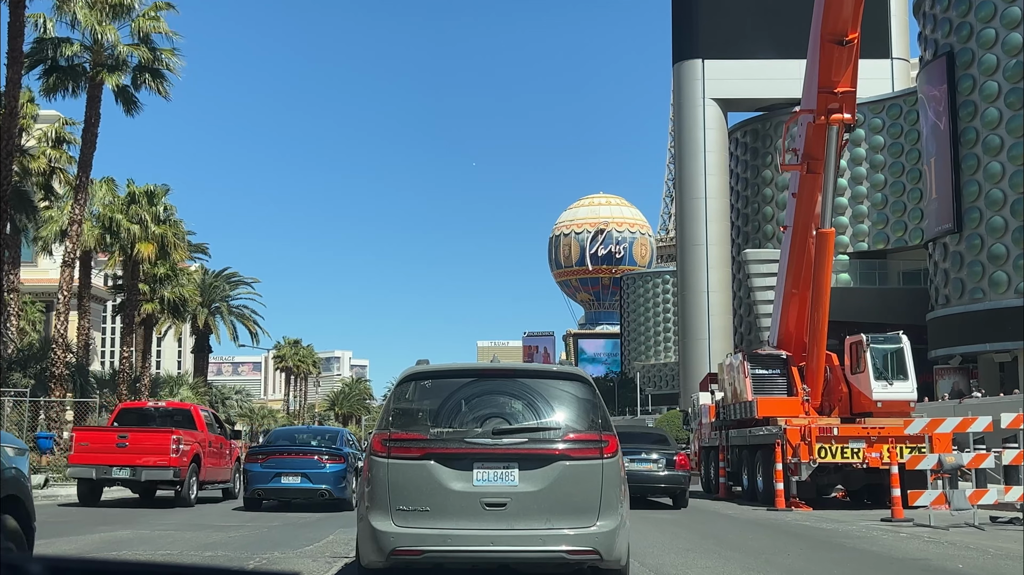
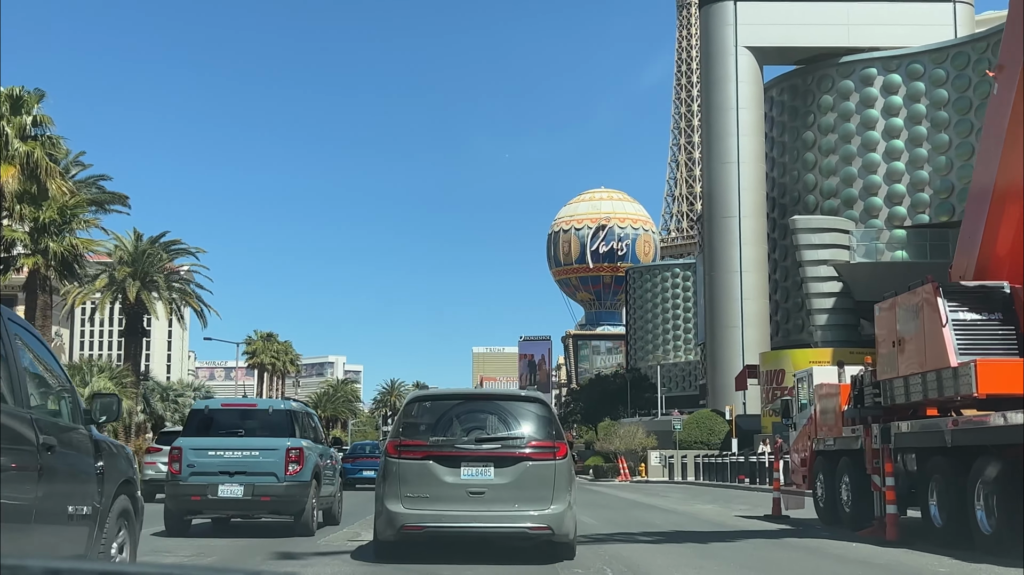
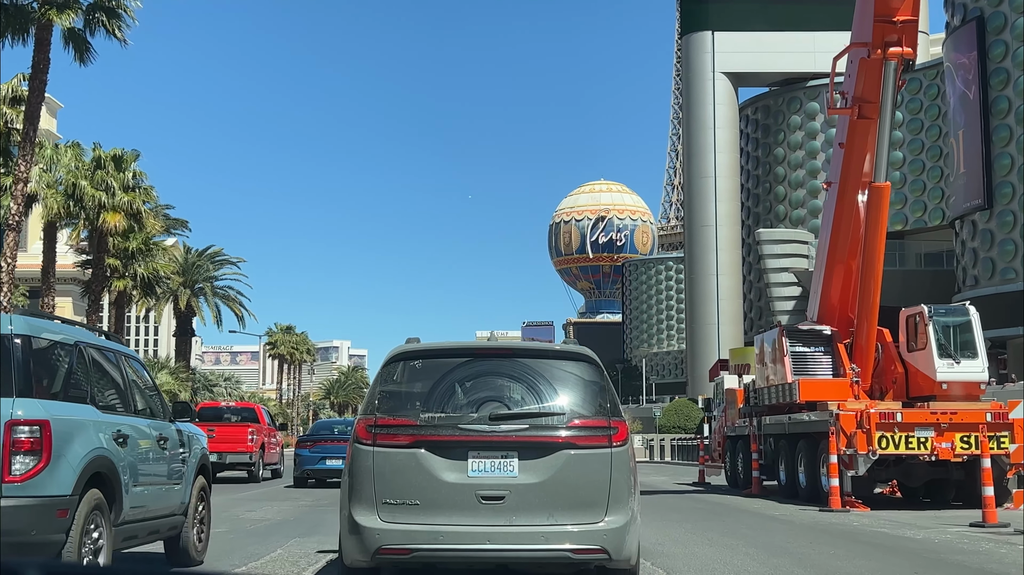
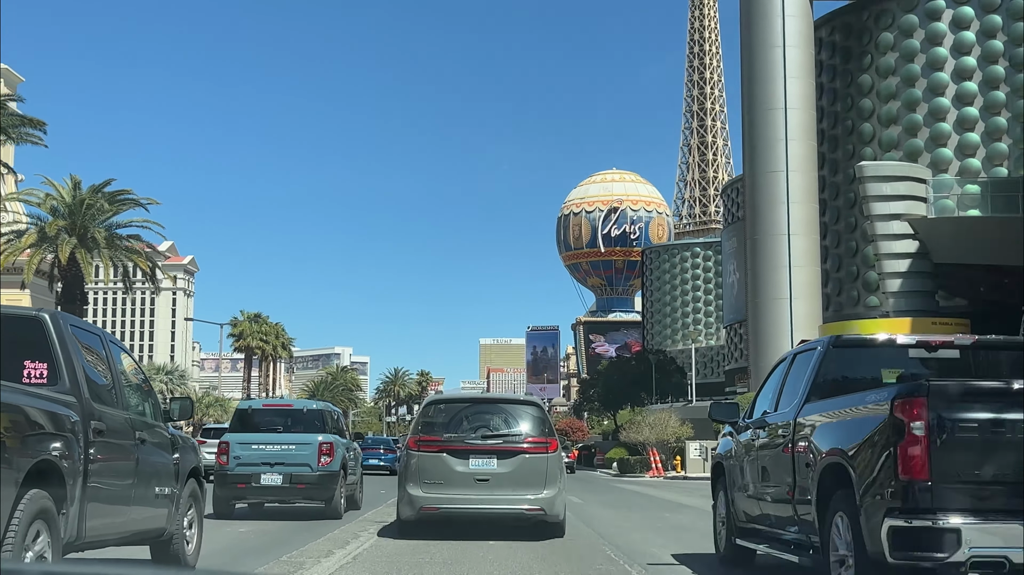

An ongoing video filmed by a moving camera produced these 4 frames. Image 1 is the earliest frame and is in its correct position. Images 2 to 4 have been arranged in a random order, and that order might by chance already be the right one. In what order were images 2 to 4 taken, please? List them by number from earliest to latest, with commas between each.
3, 2, 4
